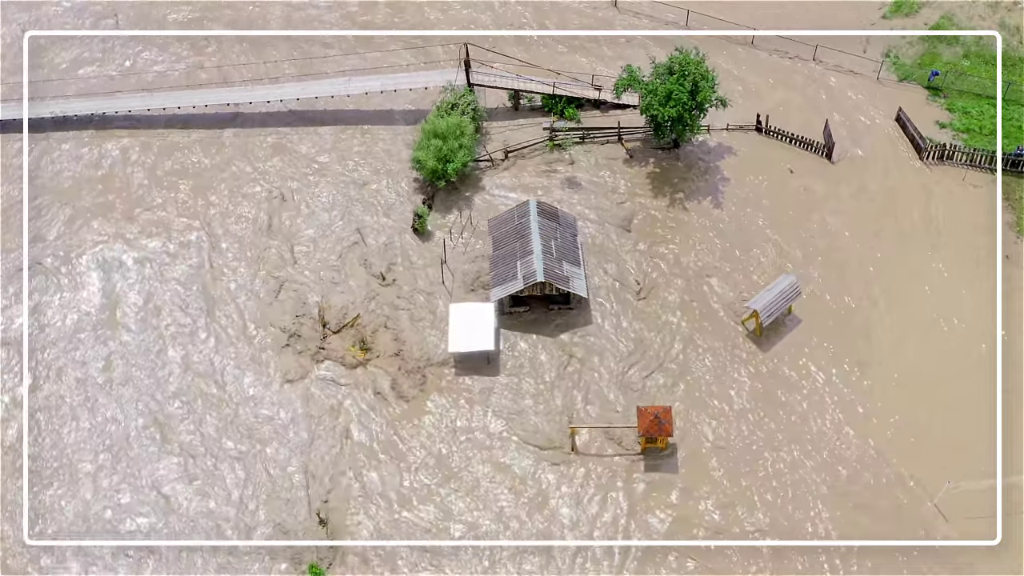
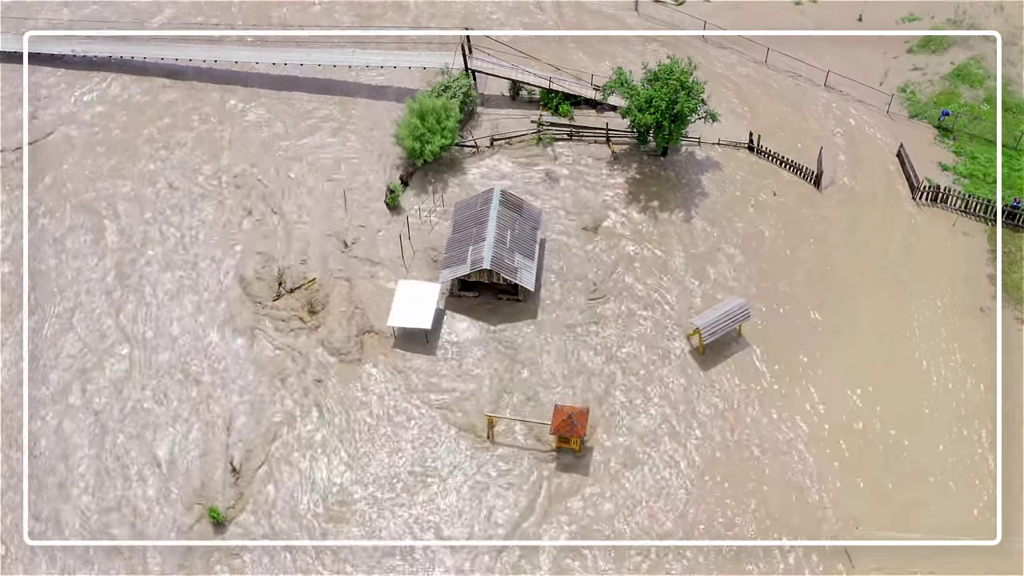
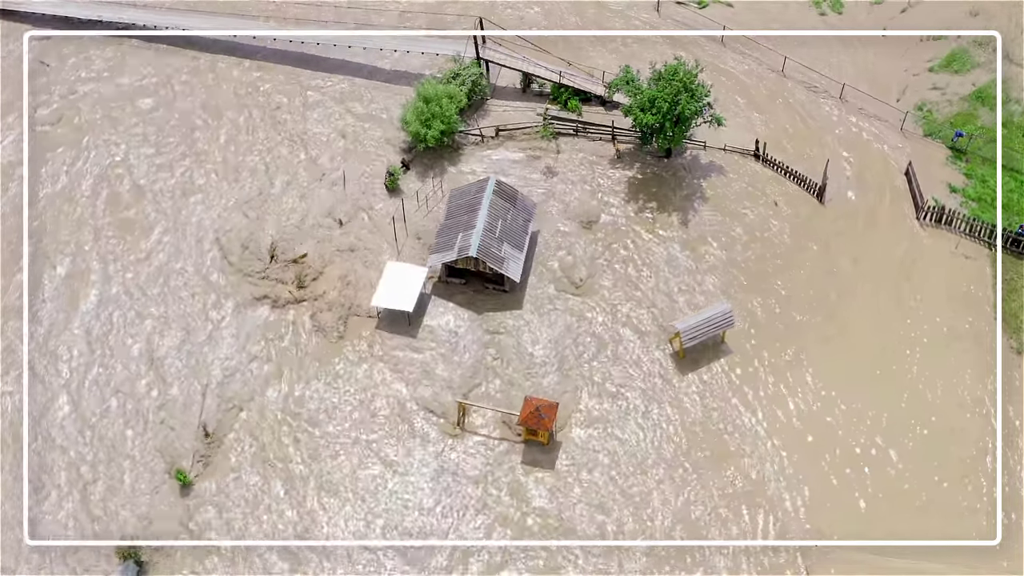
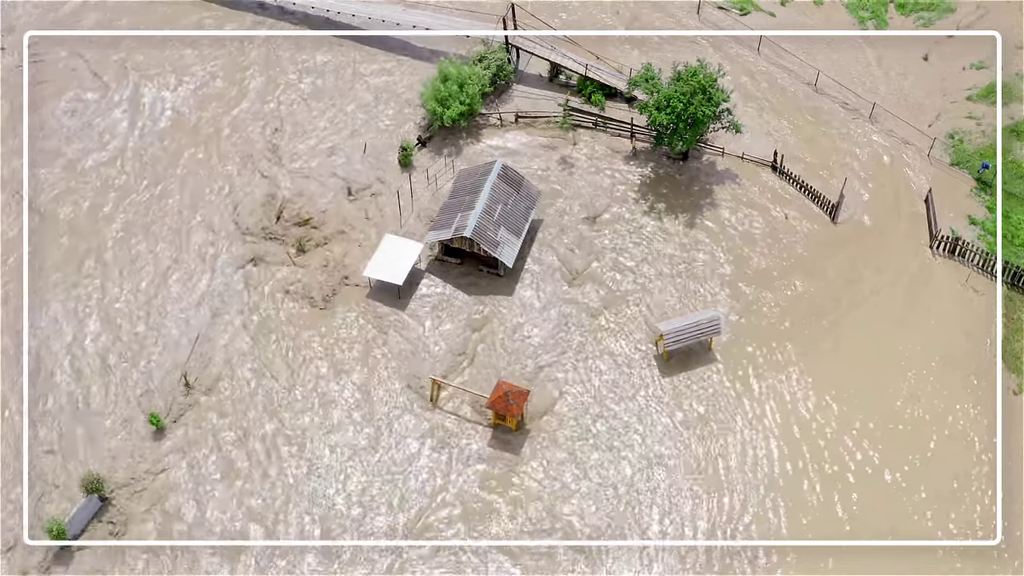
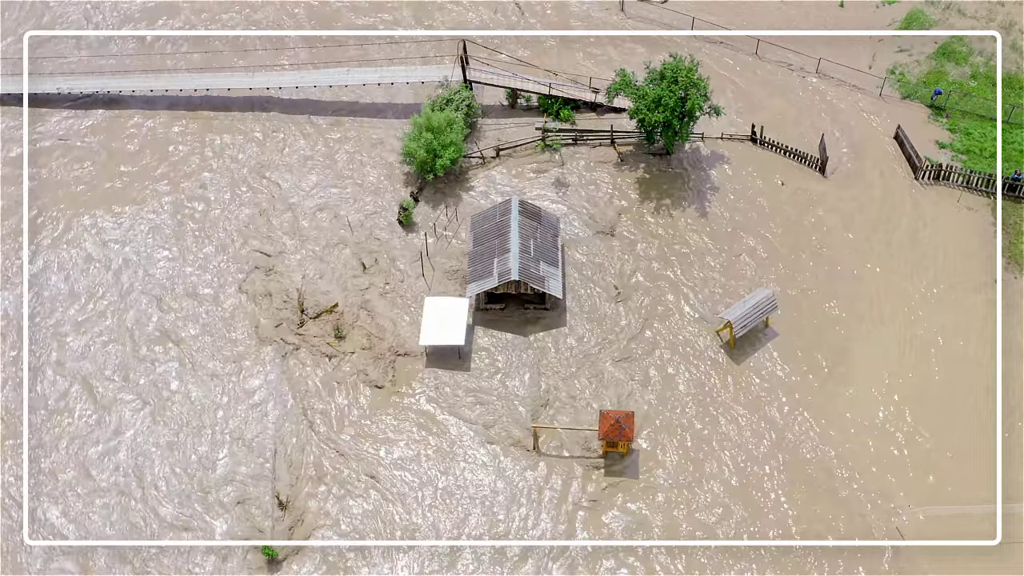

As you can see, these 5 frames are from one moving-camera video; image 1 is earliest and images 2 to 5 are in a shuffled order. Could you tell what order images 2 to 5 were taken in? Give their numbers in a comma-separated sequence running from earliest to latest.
5, 2, 3, 4
